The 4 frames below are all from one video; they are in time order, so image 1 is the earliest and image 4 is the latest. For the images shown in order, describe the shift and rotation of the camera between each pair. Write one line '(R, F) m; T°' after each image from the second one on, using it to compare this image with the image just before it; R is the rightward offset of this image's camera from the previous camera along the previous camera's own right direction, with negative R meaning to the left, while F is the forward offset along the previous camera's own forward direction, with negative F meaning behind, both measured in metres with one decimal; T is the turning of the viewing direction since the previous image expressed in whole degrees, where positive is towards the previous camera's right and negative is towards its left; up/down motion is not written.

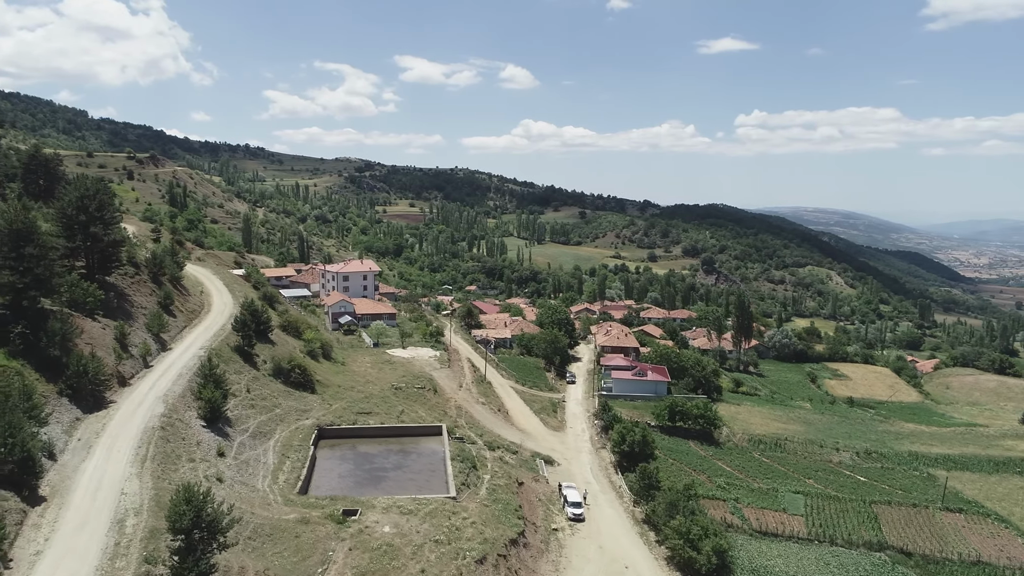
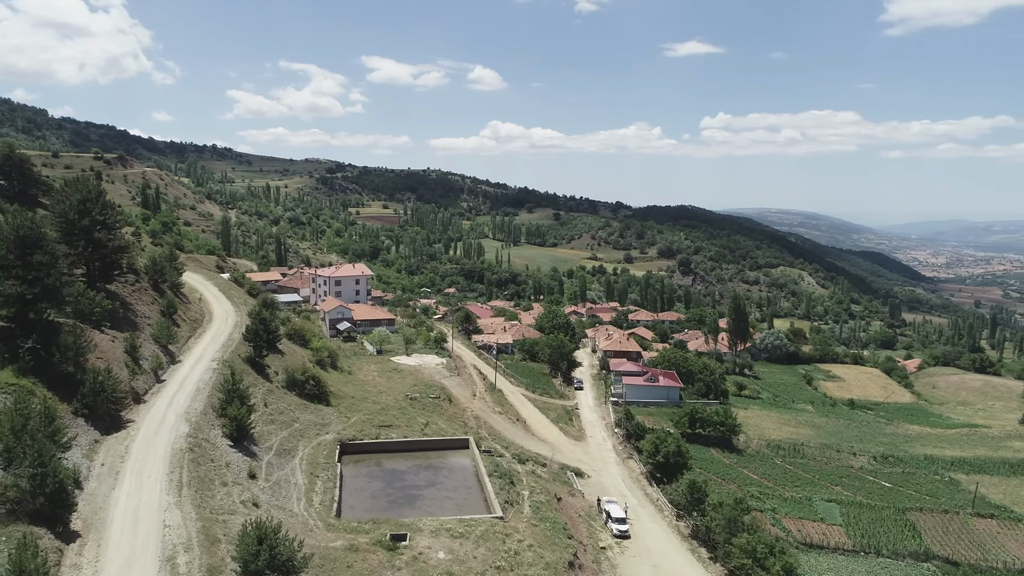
(-3.1, +1.5) m; +2°
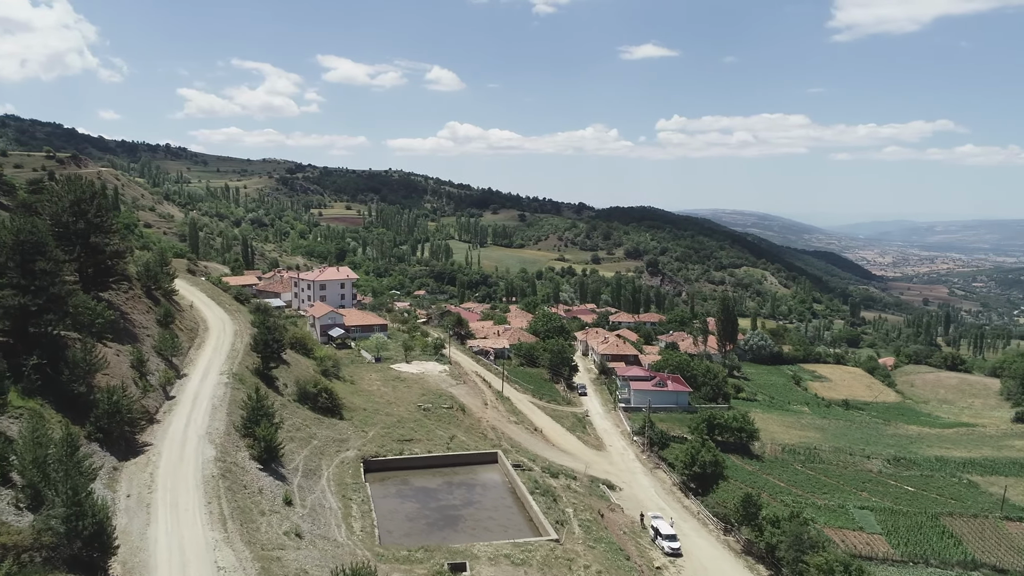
(-3.4, +1.9) m; +3°
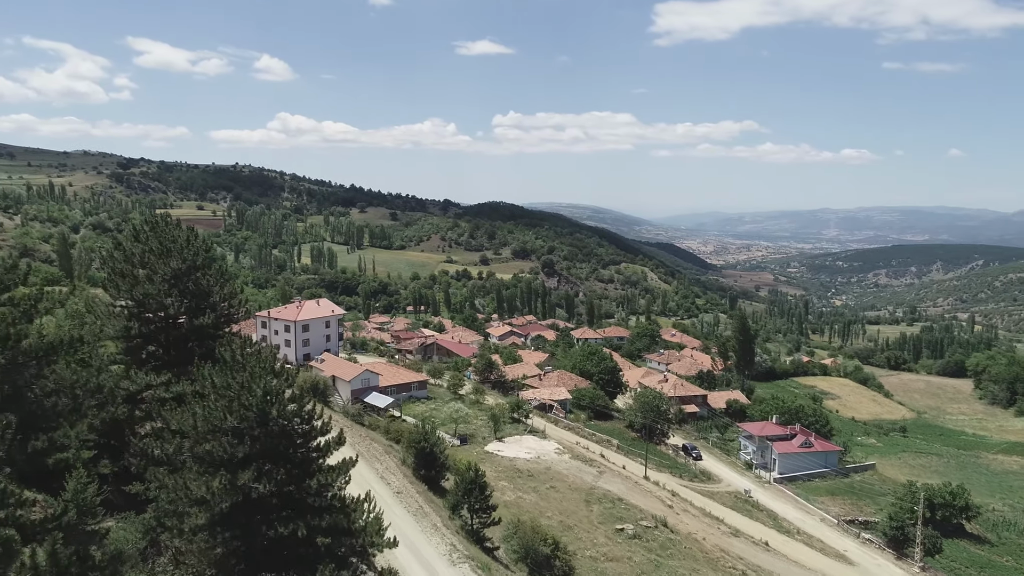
(-16.2, +14.5) m; +12°
